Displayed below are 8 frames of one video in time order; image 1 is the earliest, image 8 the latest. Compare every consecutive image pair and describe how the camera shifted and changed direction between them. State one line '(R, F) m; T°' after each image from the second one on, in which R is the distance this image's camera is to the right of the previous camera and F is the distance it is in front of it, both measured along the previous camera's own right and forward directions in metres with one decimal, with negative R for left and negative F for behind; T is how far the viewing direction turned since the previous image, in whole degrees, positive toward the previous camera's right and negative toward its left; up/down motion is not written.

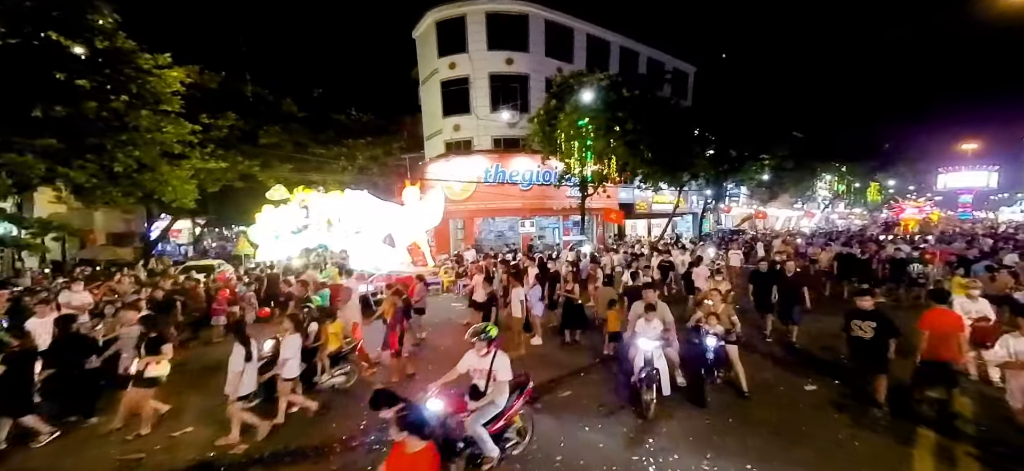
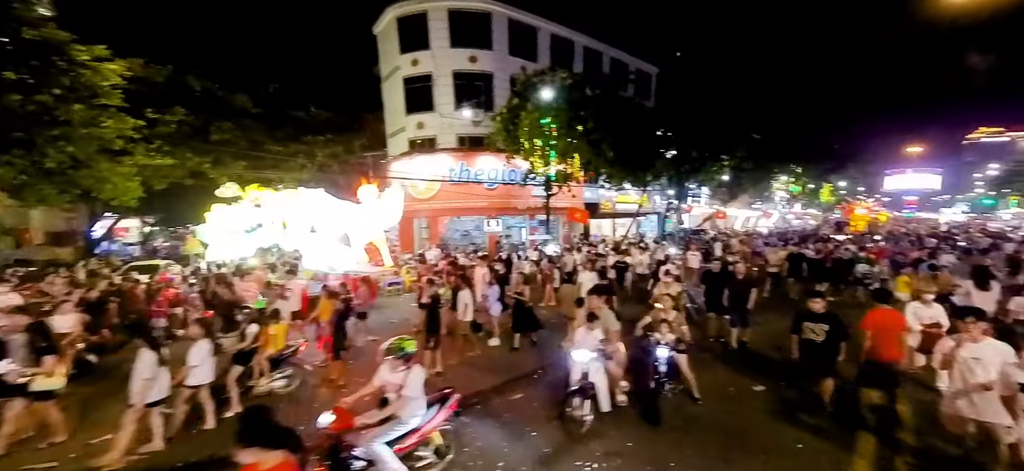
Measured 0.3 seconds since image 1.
(+1.0, 0.0) m; +2°
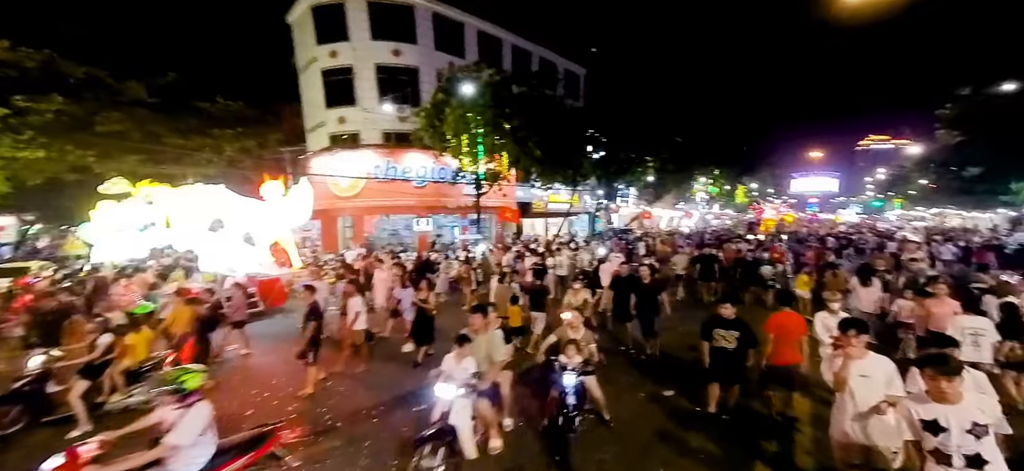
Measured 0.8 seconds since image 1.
(+2.0, +0.2) m; +4°
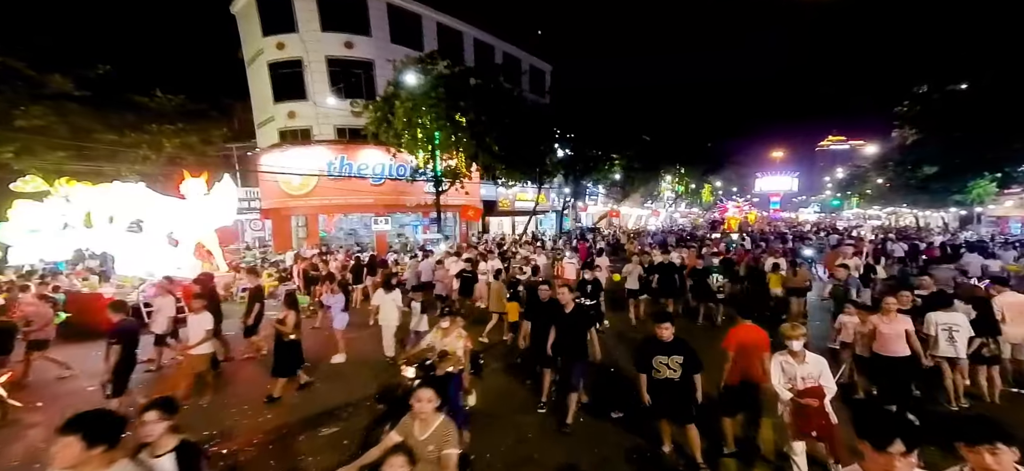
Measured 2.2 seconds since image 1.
(+1.2, +0.5) m; +1°
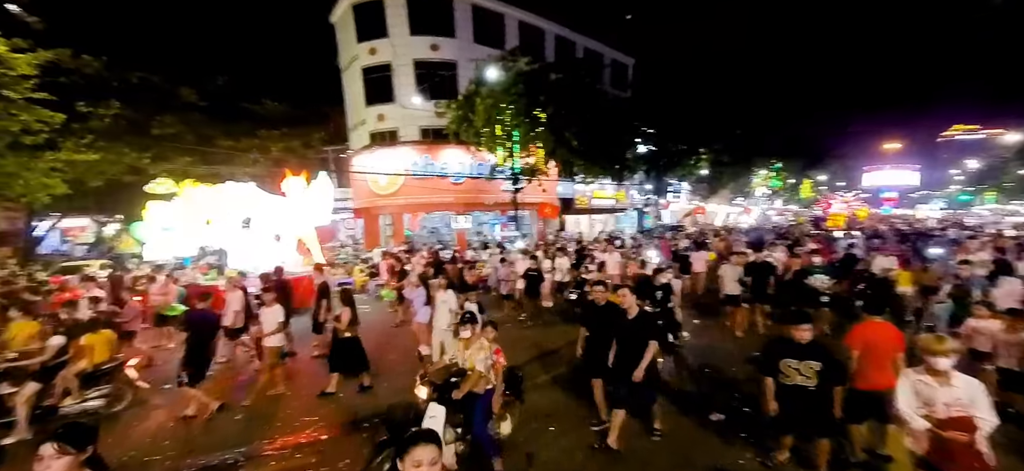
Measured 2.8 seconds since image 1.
(-1.9, 0.0) m; -5°
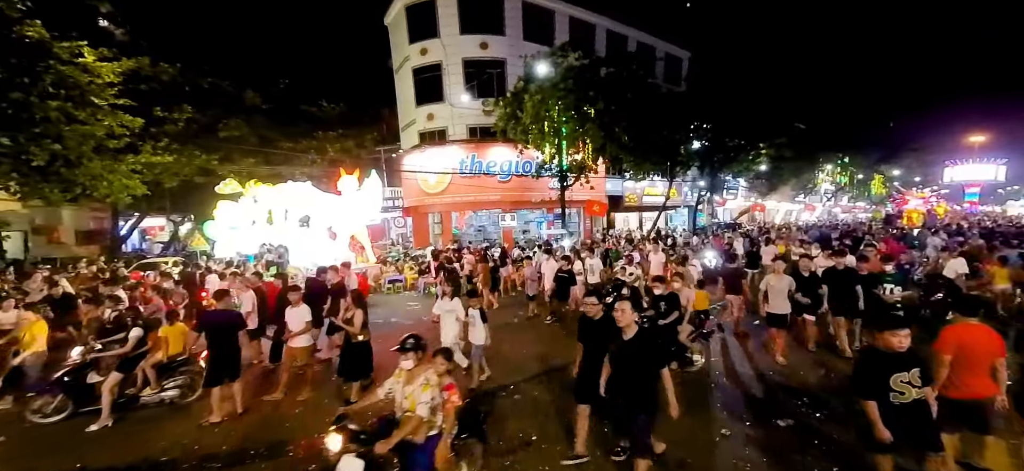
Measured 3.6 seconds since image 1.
(-1.1, +0.1) m; -3°
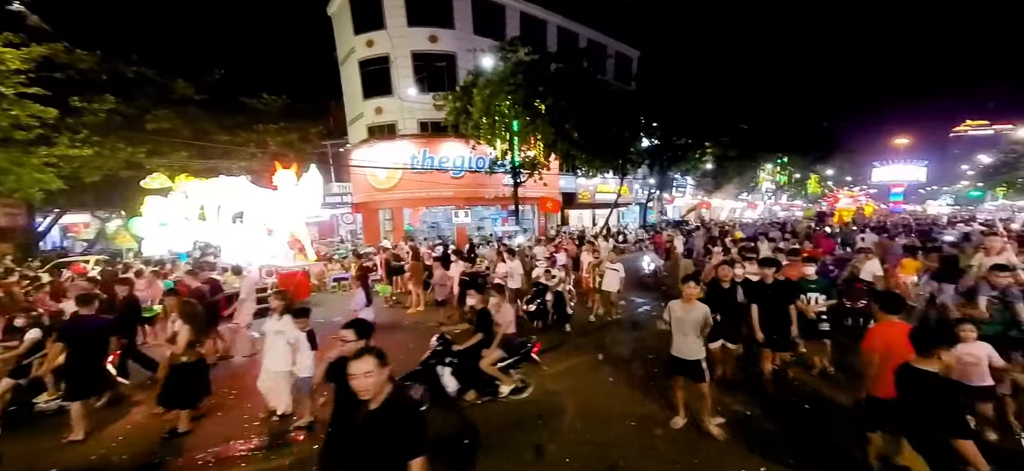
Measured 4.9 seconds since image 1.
(+1.2, +0.1) m; +3°
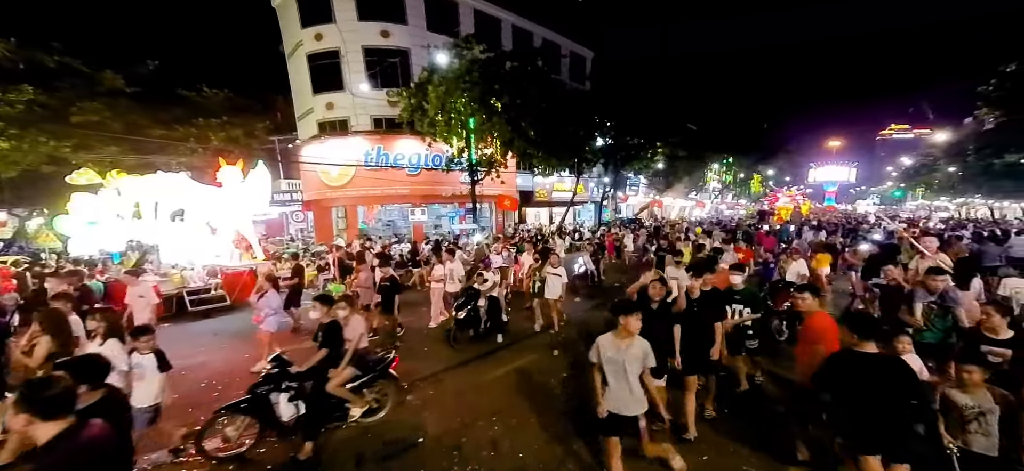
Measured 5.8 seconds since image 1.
(+1.0, 0.0) m; +3°
